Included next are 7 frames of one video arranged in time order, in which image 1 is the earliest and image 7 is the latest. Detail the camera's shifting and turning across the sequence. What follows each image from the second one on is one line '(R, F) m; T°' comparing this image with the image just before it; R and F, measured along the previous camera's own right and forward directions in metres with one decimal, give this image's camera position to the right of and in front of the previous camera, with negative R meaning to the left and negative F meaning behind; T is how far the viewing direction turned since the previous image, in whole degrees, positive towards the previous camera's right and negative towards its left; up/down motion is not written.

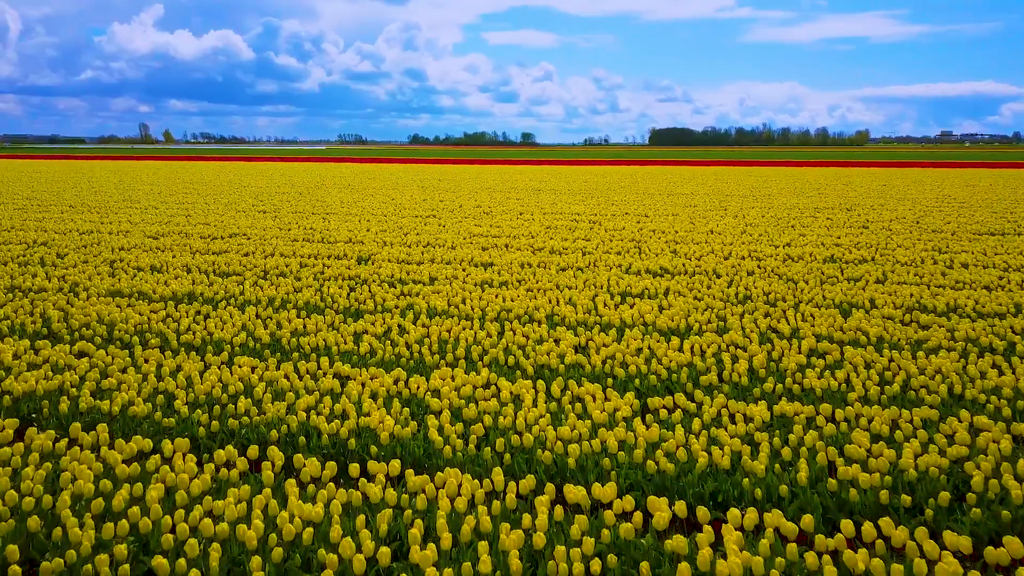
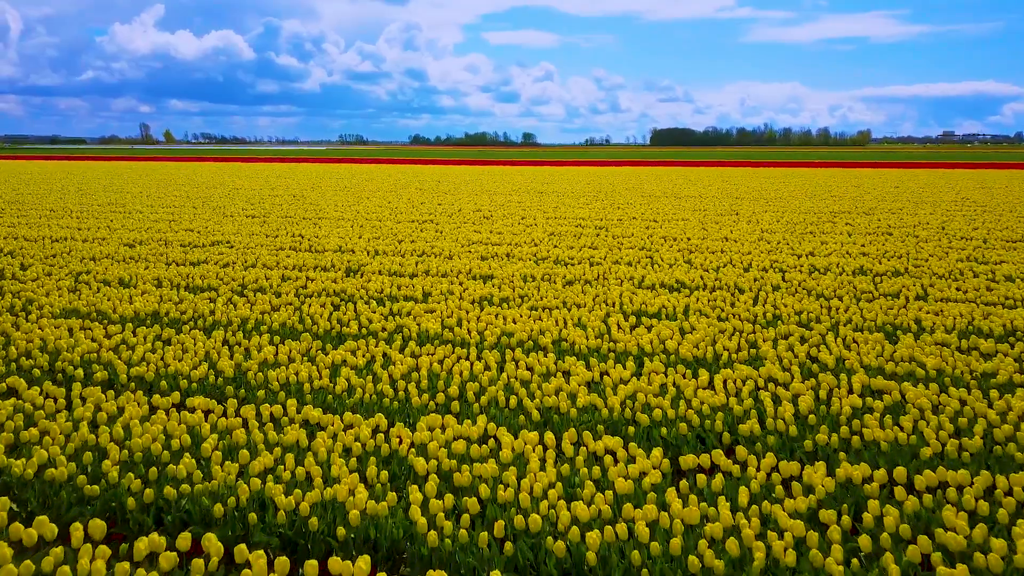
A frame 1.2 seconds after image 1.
(0.0, +0.6) m; 0°
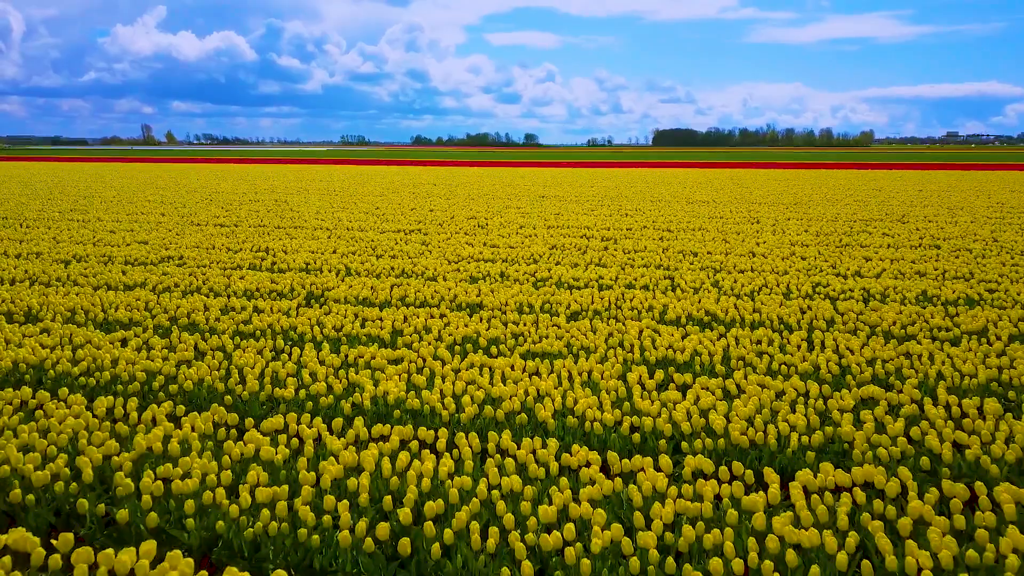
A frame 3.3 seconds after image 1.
(+0.1, +1.2) m; 0°
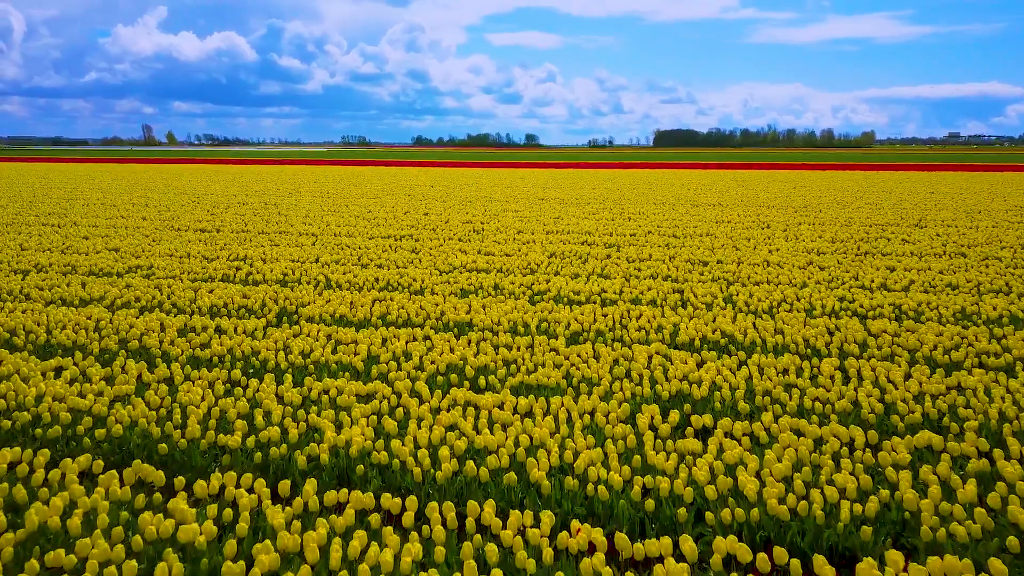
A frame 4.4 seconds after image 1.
(+0.1, +0.6) m; 0°
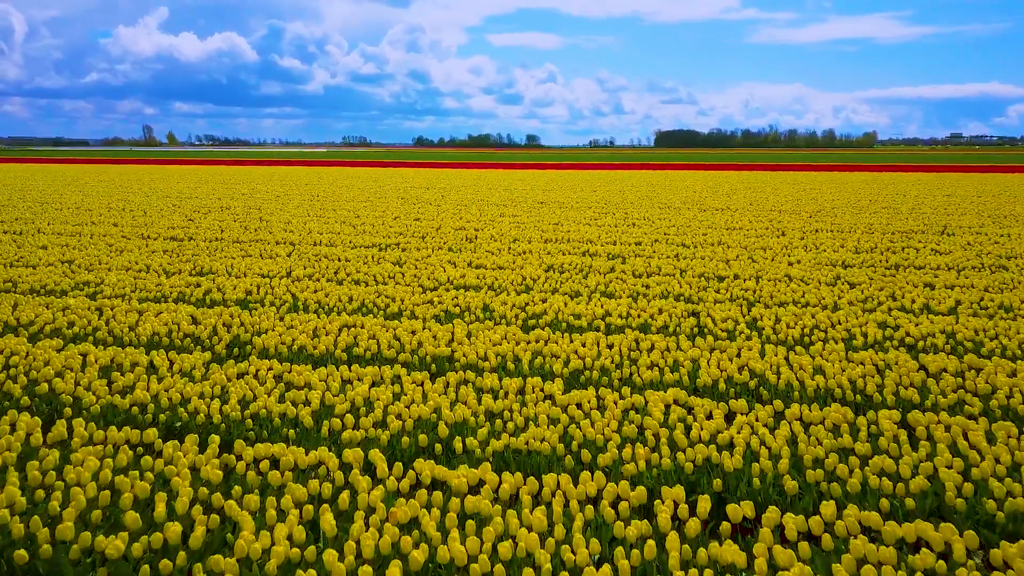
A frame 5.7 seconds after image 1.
(+0.1, +0.8) m; 0°
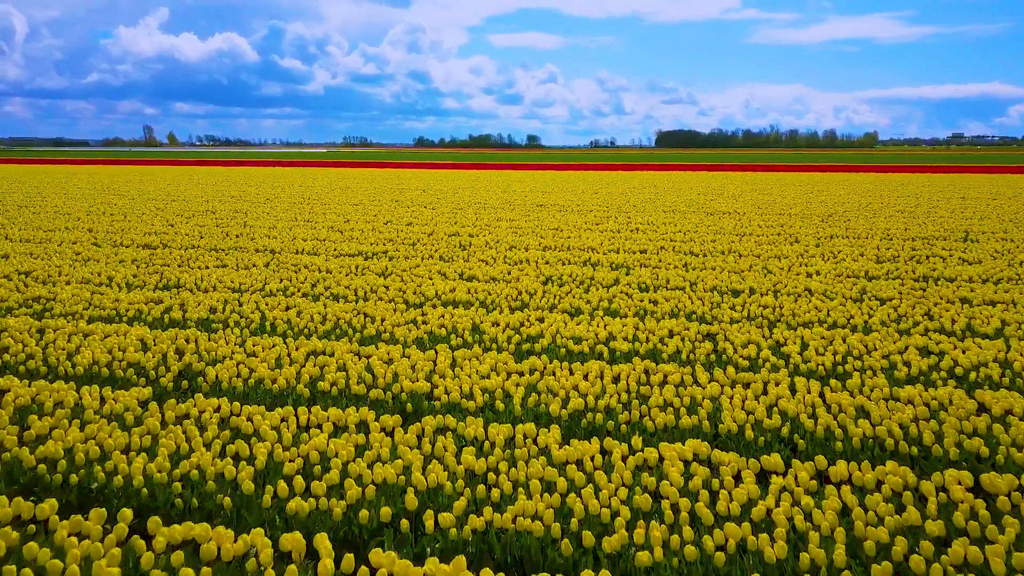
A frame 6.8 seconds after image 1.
(+0.1, +0.6) m; 0°
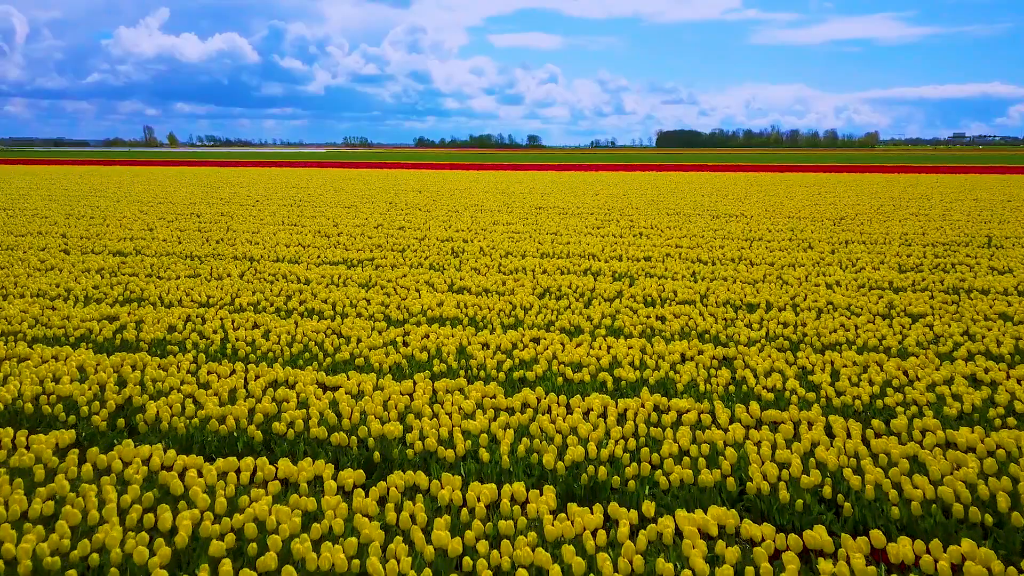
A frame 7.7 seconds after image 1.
(+0.1, +0.6) m; 0°
